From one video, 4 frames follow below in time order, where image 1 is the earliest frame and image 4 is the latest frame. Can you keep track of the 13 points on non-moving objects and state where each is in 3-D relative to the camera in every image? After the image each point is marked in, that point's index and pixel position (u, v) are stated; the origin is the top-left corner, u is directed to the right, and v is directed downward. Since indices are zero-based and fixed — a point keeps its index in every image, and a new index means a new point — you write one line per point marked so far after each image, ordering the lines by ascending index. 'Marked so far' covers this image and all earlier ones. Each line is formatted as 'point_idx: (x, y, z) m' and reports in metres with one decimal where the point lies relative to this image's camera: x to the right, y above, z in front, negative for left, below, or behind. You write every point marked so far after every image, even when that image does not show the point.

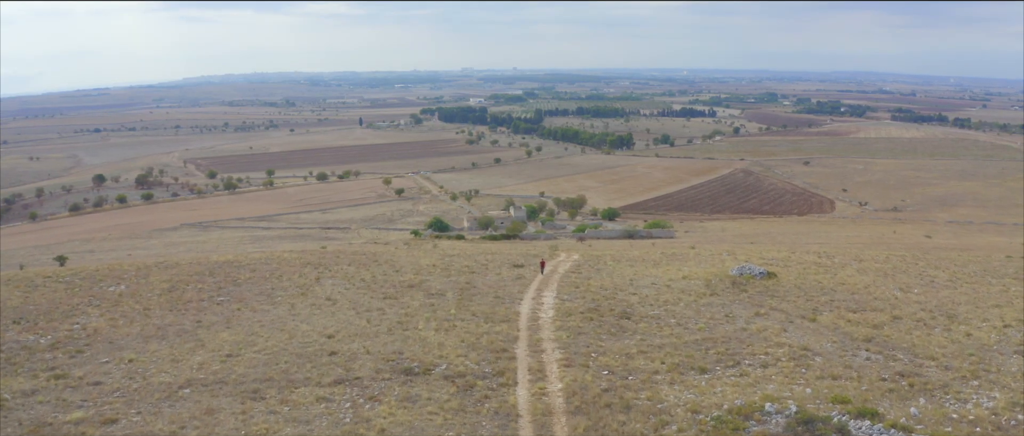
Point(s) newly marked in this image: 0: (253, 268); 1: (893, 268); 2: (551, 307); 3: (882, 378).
0: (-7.4, -1.4, +17.3) m
1: (+11.9, -1.6, +19.0) m
2: (+0.8, -1.8, +12.0) m
3: (+5.8, -2.5, +9.4) m
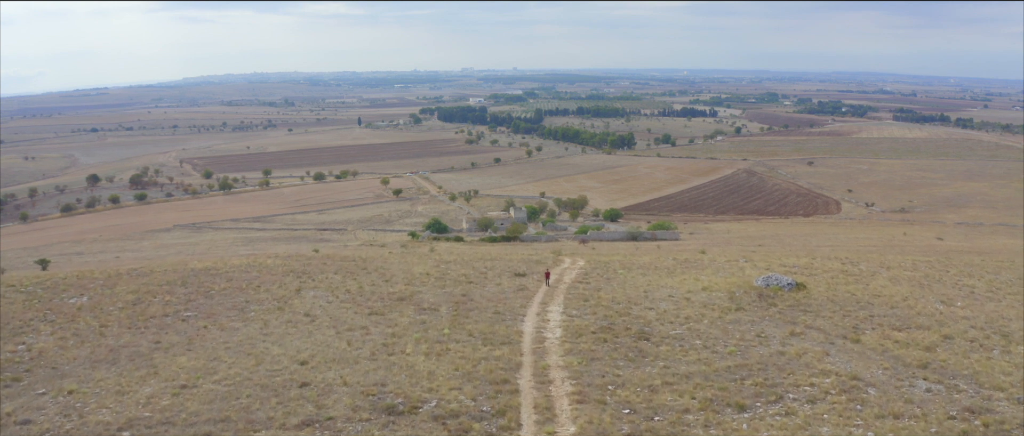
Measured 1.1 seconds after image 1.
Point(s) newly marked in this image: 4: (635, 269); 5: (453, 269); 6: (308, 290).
0: (-7.3, -1.5, +15.8) m
1: (+12.0, -1.7, +17.5) m
2: (+0.8, -1.9, +10.5) m
3: (+5.8, -2.6, +8.0) m
4: (+3.3, -1.4, +16.2) m
5: (-1.5, -1.3, +15.8) m
6: (-4.6, -1.6, +13.6) m
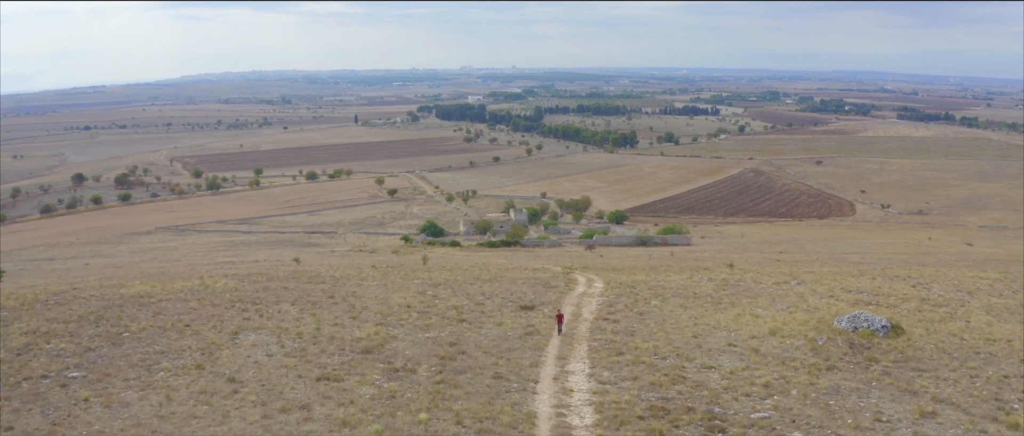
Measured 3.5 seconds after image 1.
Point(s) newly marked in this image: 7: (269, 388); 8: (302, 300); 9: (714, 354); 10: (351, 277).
0: (-7.2, -1.8, +12.6) m
1: (+12.0, -2.0, +14.3) m
2: (+0.9, -2.2, +7.3) m
3: (+5.9, -3.0, +4.8) m
4: (+3.4, -1.7, +13.0) m
5: (-1.5, -1.7, +12.6) m
6: (-4.5, -2.0, +10.3) m
7: (-3.2, -2.2, +7.9) m
8: (-4.4, -1.7, +12.8) m
9: (+3.0, -2.0, +9.1) m
10: (-4.5, -1.6, +17.0) m
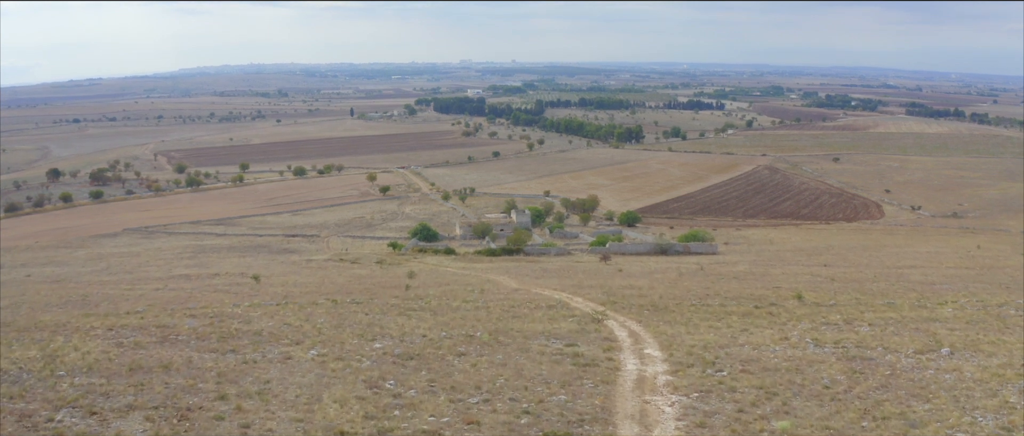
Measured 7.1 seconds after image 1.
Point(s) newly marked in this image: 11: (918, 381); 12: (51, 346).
0: (-7.1, -2.4, +7.4) m
1: (+12.2, -2.7, +9.2) m
2: (+1.1, -2.9, +2.1) m
3: (+6.1, -3.7, -0.4) m
4: (+3.6, -2.3, +7.8) m
5: (-1.3, -2.3, +7.4) m
6: (-4.3, -2.6, +5.1) m
7: (-3.0, -2.8, +2.7) m
8: (-4.2, -2.3, +7.6) m
9: (+3.2, -2.7, +3.9) m
10: (-4.3, -2.2, +11.8) m
11: (+5.9, -2.3, +8.8) m
12: (-8.2, -2.3, +10.9) m
